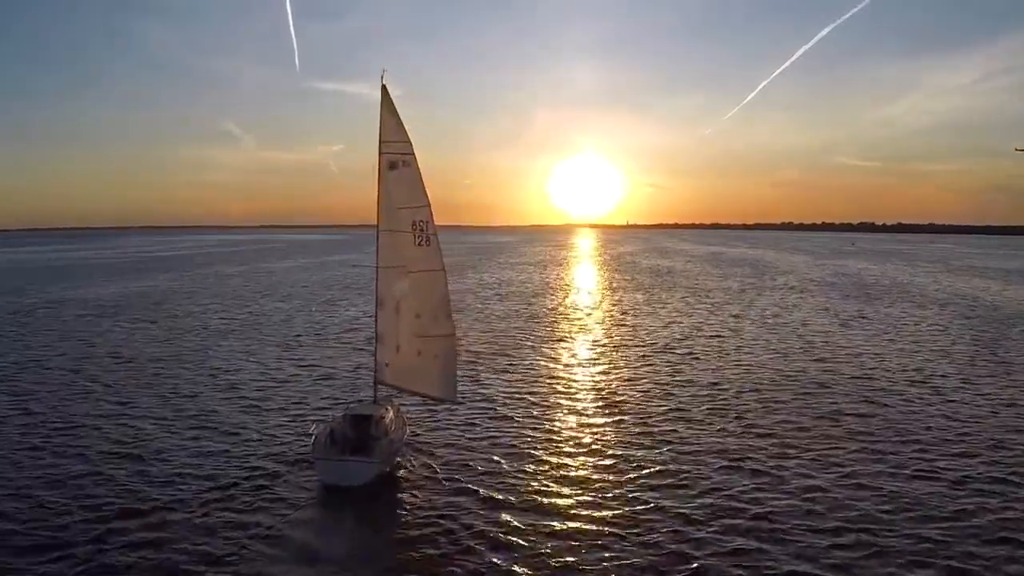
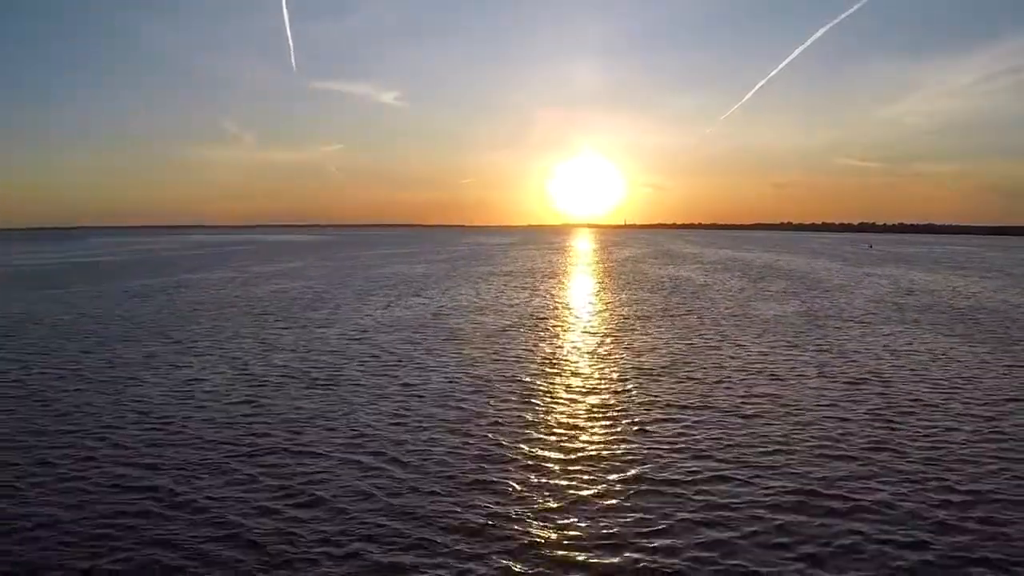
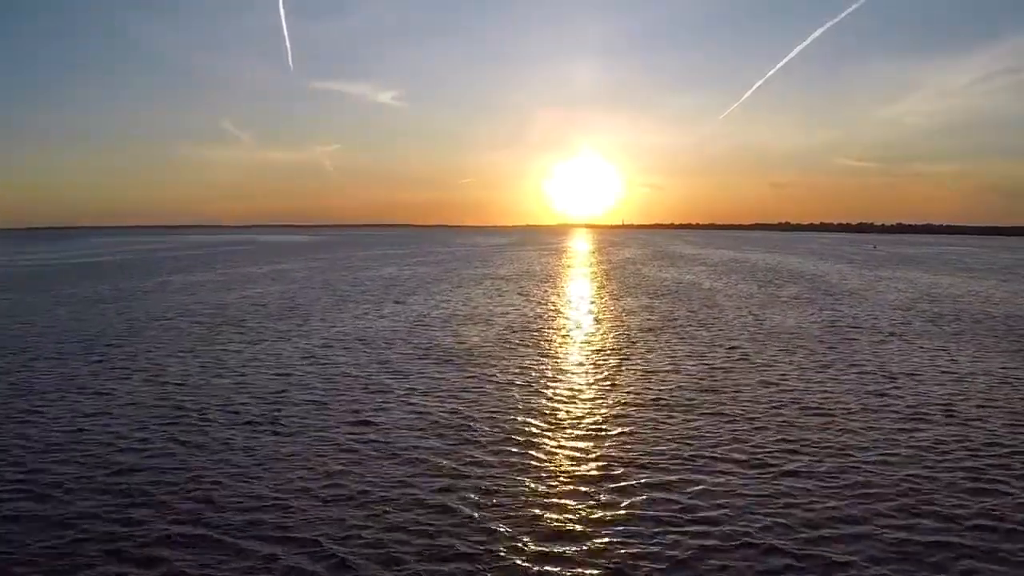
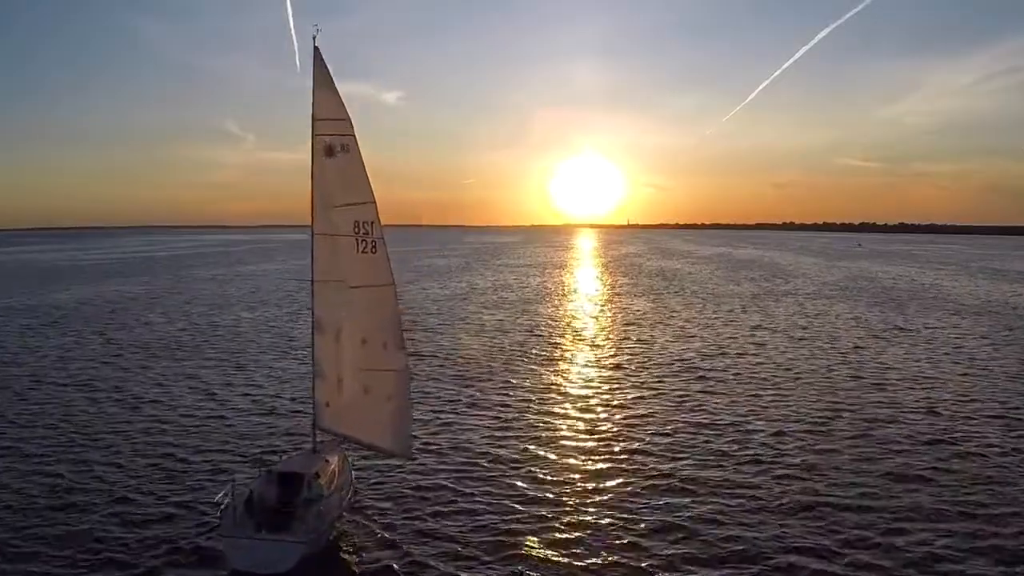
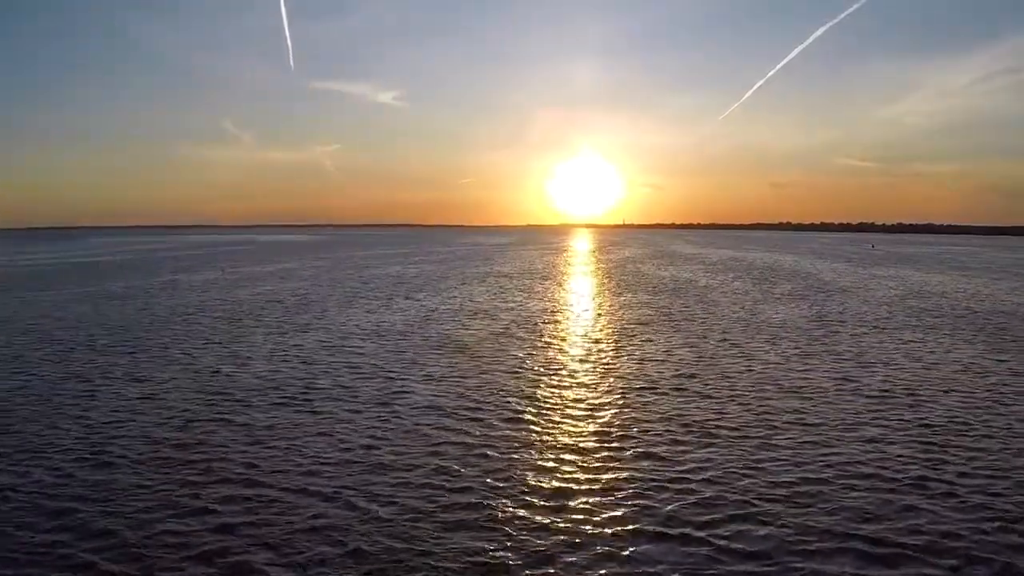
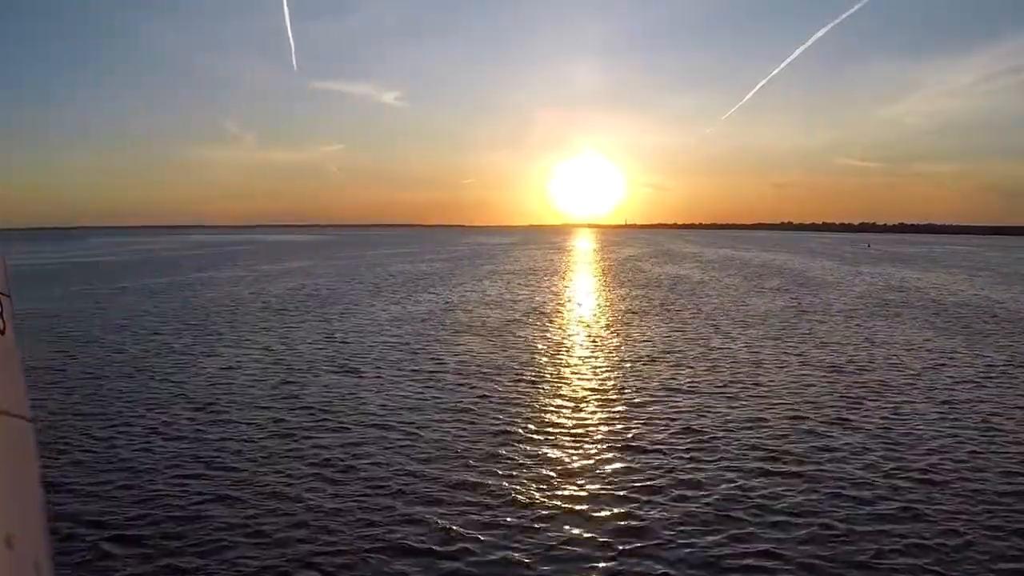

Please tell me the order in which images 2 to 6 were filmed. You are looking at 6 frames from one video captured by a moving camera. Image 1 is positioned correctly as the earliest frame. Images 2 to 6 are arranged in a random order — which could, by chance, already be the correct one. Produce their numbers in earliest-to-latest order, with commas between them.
4, 6, 2, 5, 3
